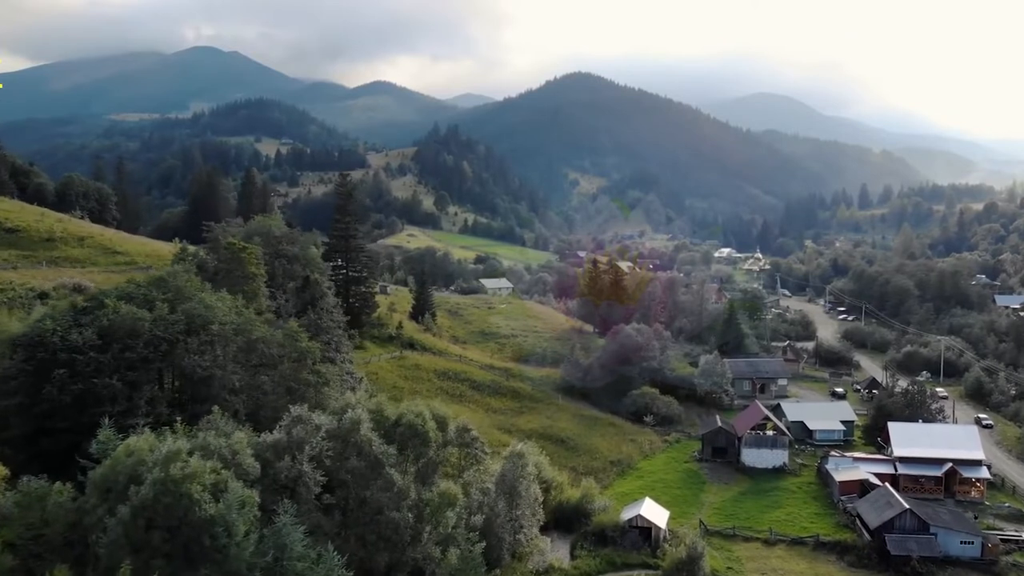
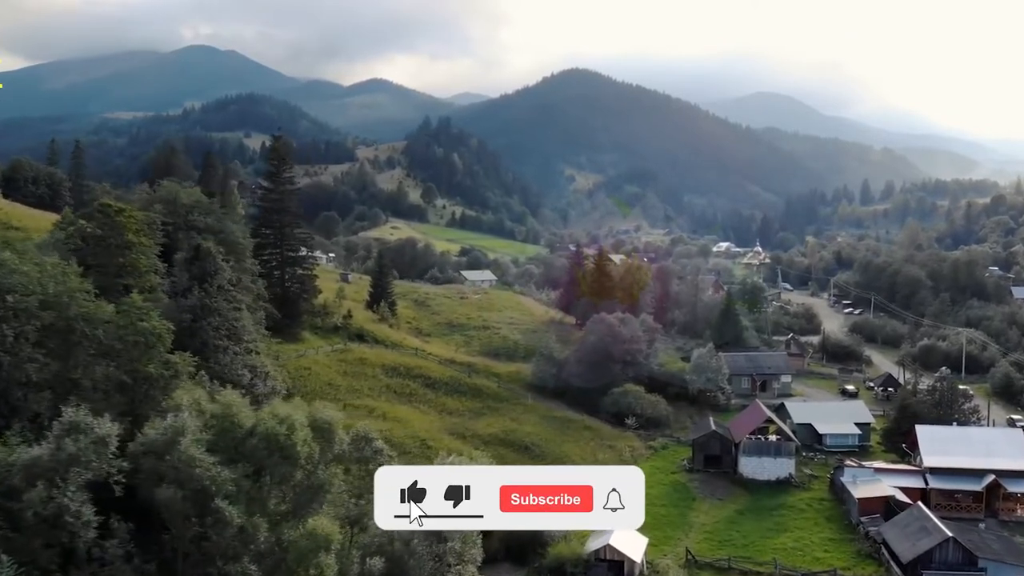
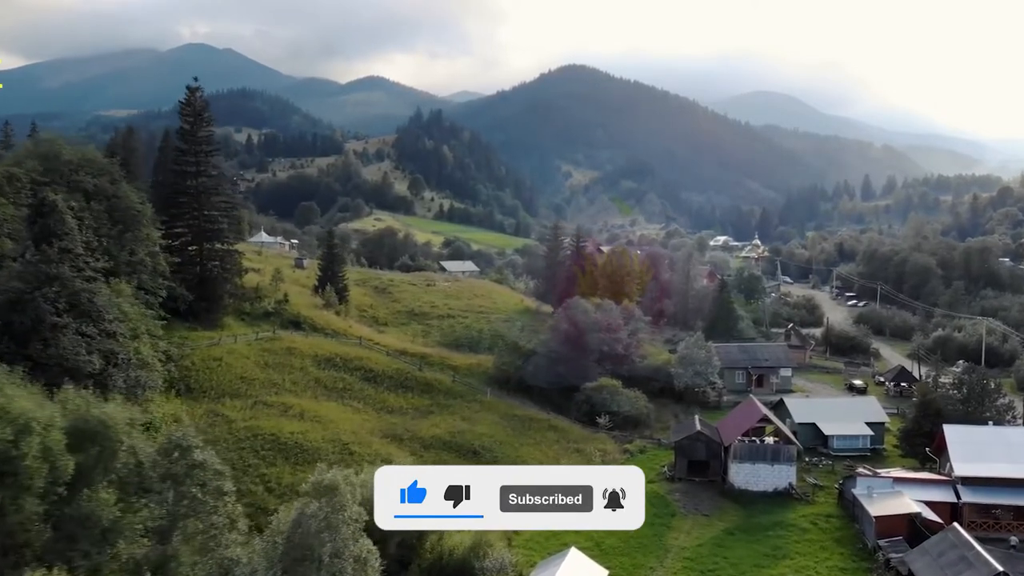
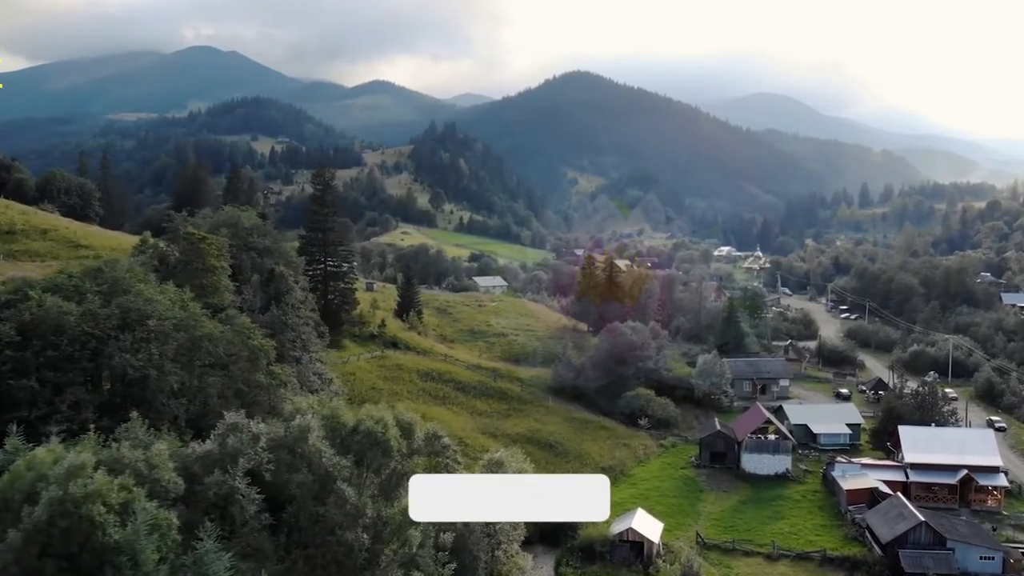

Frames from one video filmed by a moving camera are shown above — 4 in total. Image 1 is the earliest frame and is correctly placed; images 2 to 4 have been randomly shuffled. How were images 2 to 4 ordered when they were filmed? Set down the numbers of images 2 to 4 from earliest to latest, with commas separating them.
4, 2, 3
